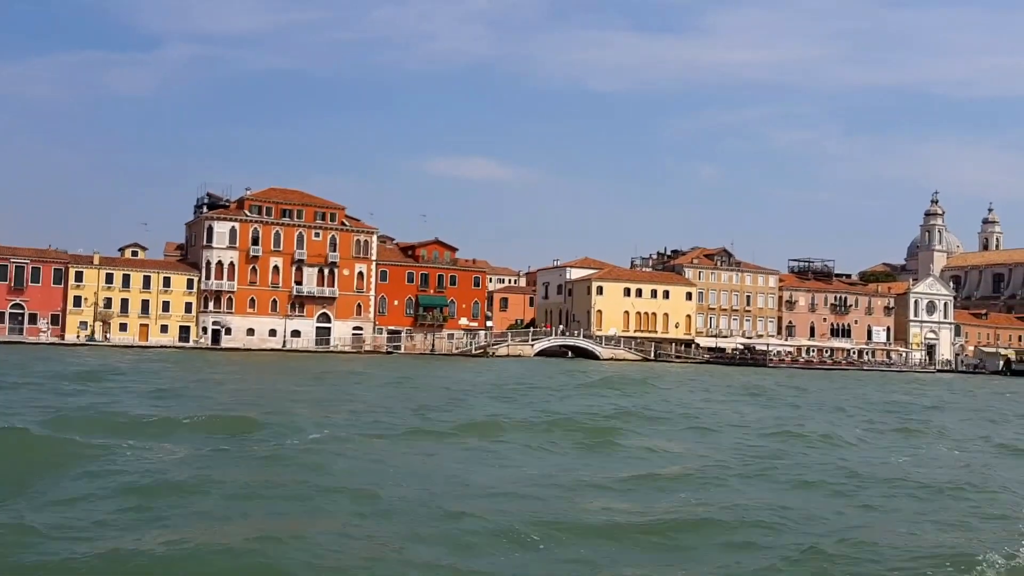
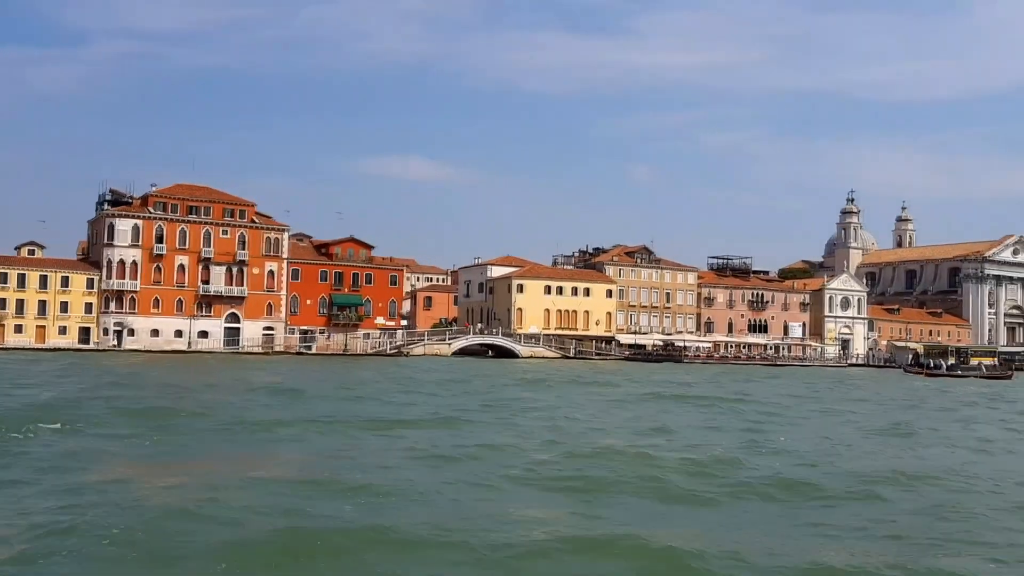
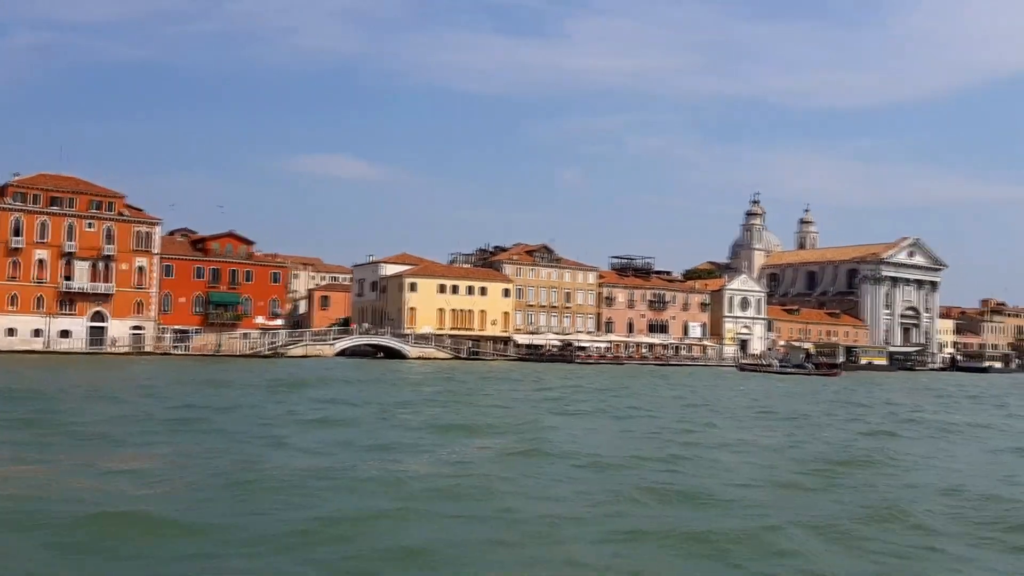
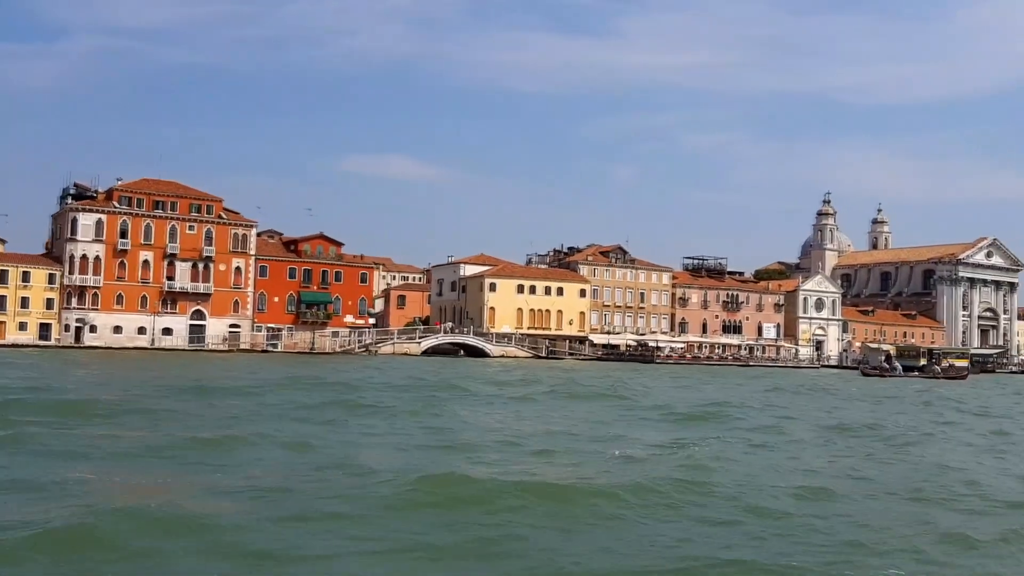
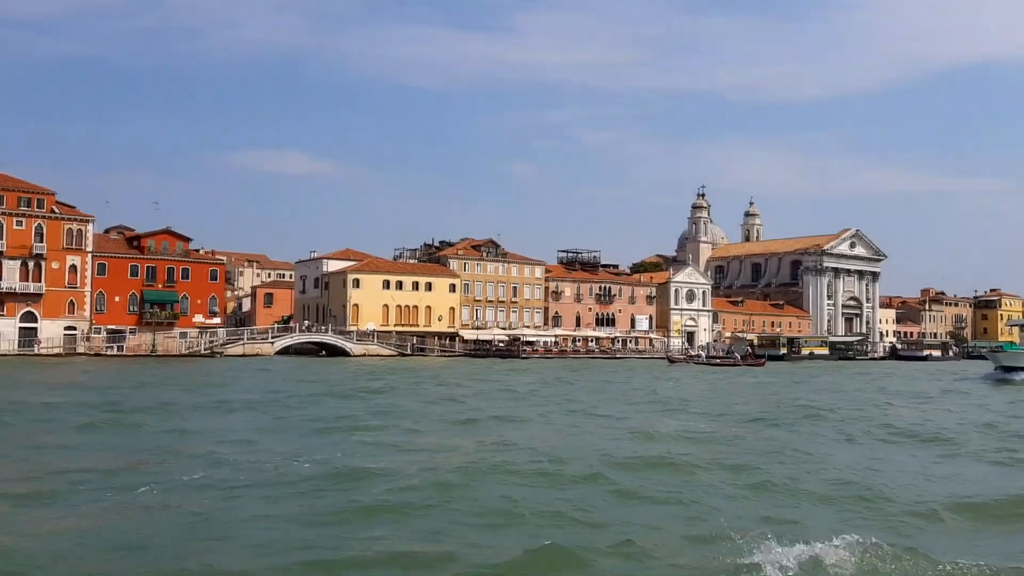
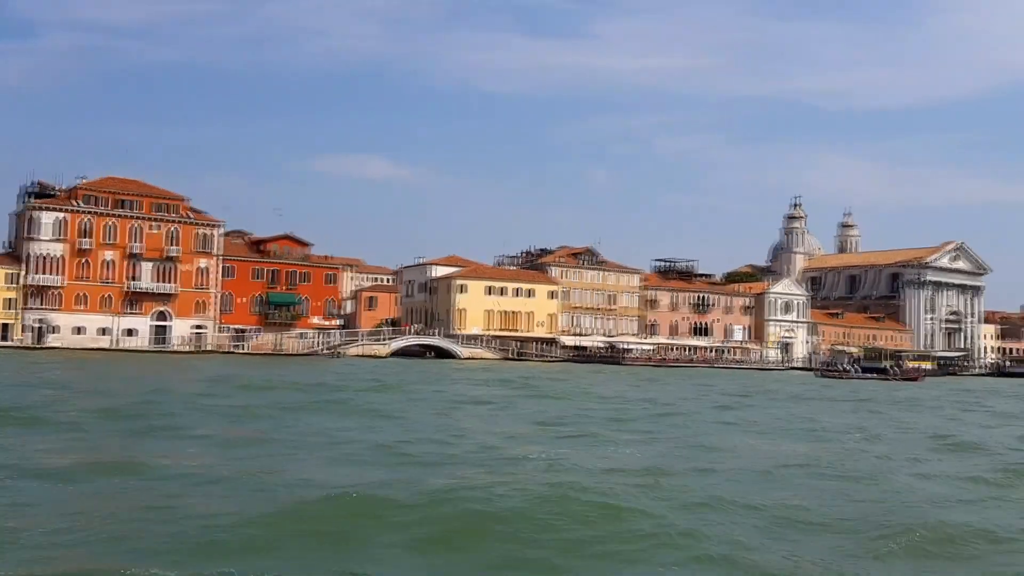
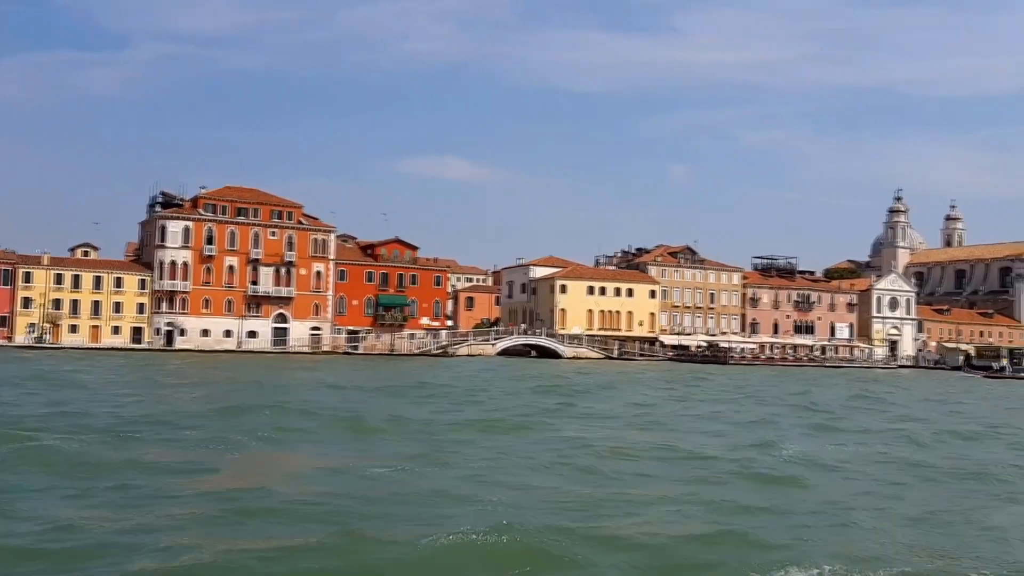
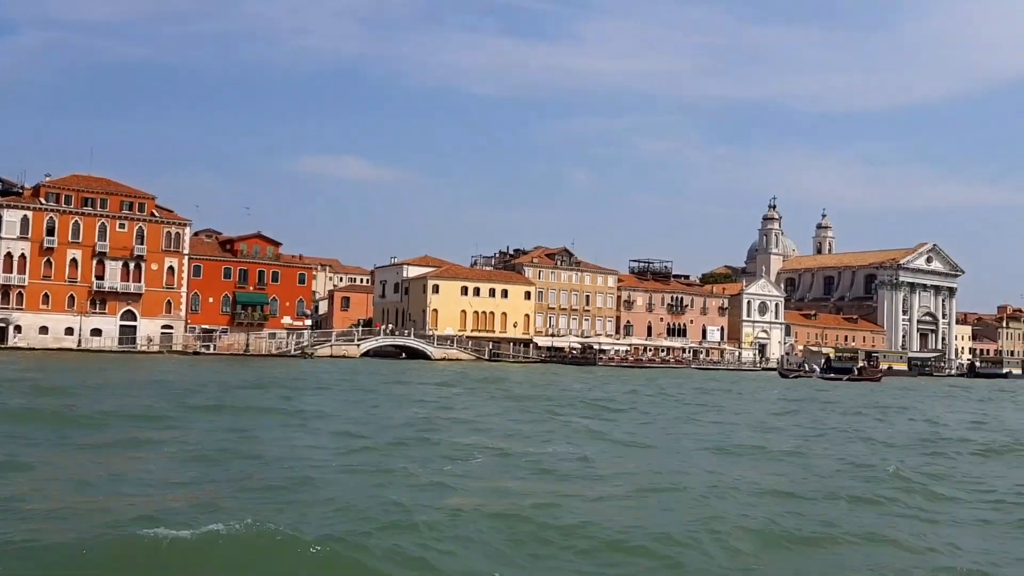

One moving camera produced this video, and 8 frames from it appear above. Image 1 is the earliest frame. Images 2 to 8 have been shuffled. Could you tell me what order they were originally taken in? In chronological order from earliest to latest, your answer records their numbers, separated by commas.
7, 2, 4, 6, 8, 3, 5
